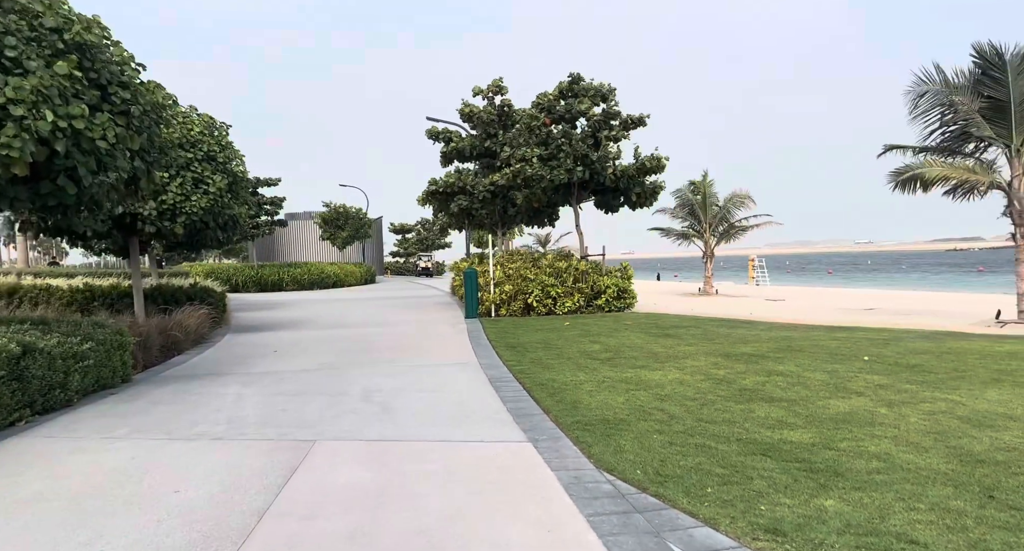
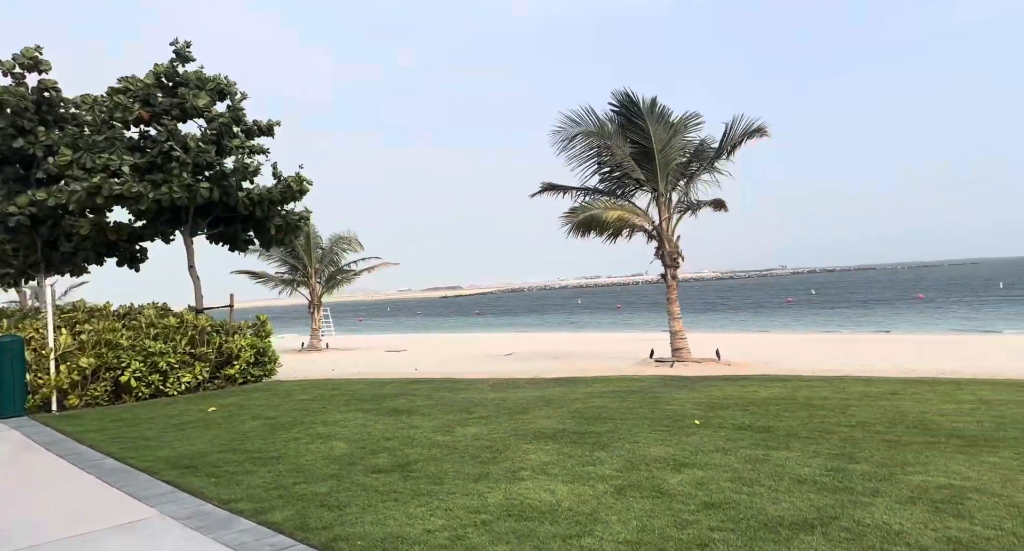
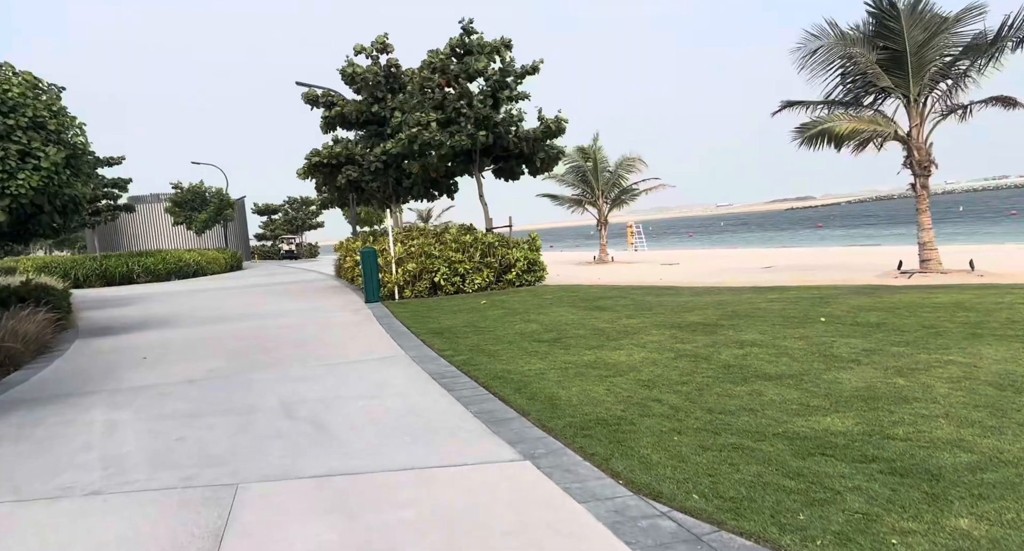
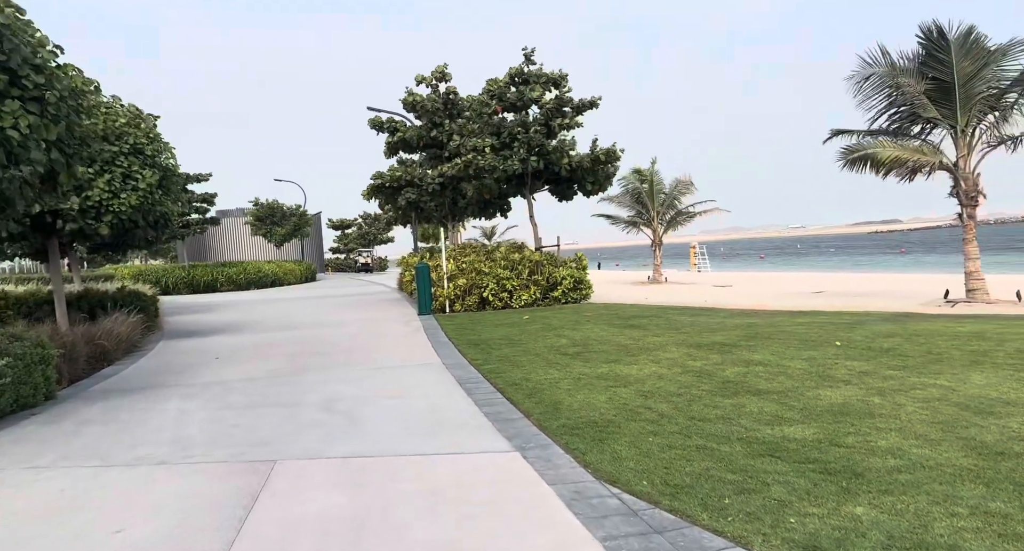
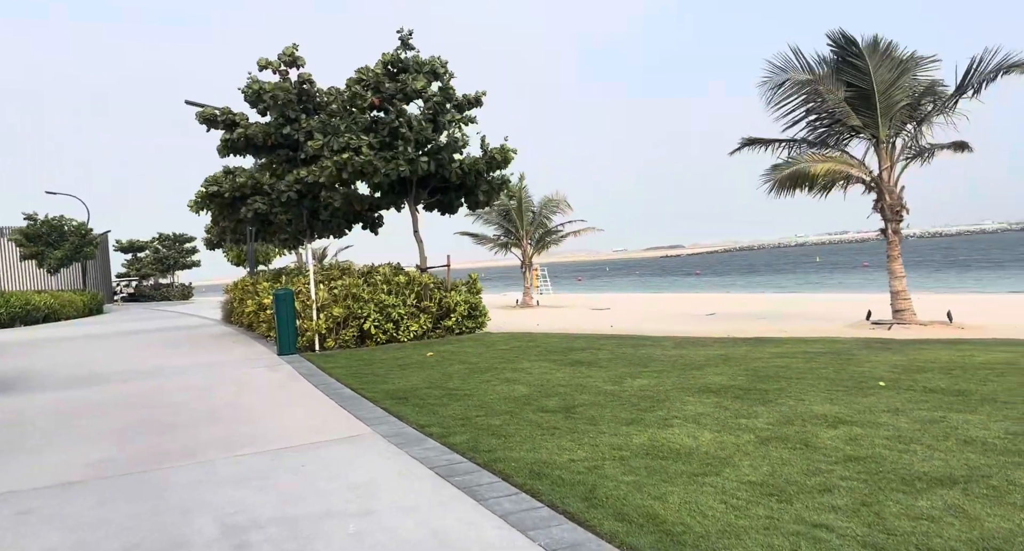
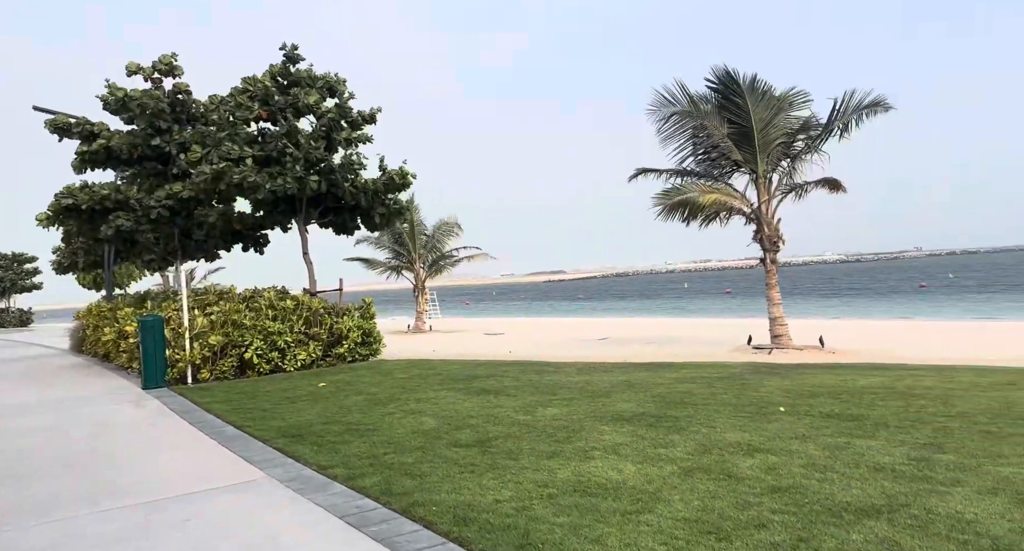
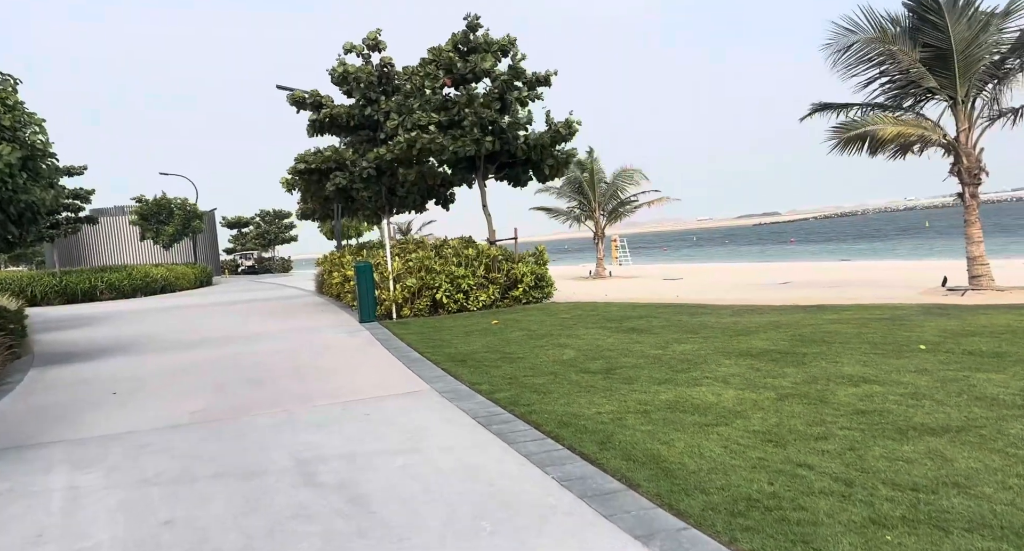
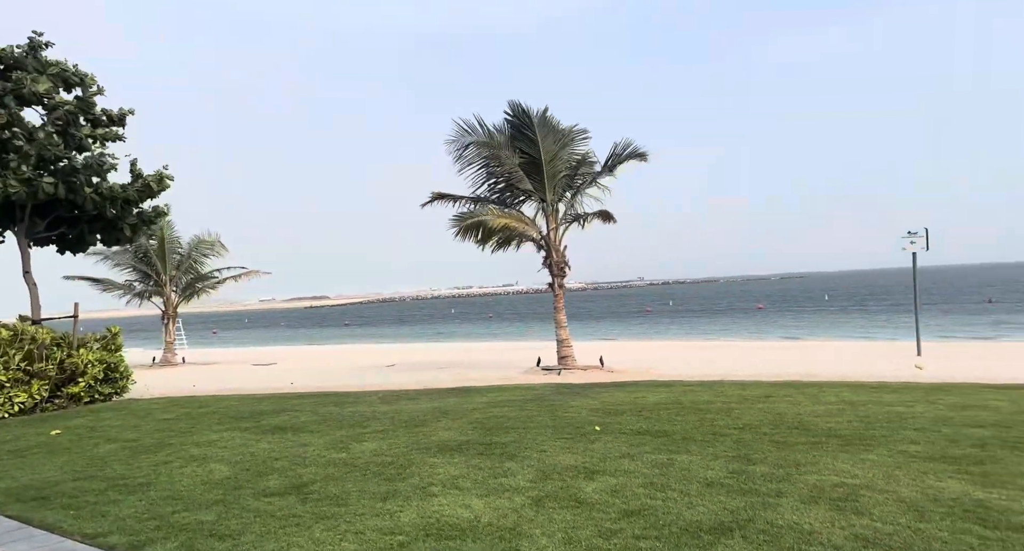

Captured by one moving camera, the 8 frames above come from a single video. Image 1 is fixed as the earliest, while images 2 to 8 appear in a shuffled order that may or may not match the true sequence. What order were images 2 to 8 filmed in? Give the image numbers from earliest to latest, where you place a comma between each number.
4, 3, 7, 5, 6, 2, 8
